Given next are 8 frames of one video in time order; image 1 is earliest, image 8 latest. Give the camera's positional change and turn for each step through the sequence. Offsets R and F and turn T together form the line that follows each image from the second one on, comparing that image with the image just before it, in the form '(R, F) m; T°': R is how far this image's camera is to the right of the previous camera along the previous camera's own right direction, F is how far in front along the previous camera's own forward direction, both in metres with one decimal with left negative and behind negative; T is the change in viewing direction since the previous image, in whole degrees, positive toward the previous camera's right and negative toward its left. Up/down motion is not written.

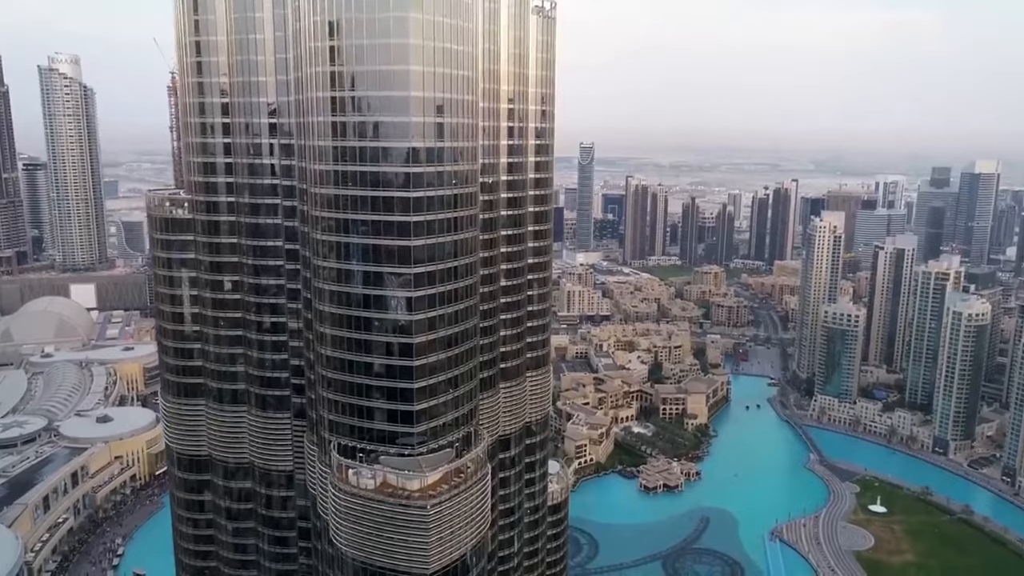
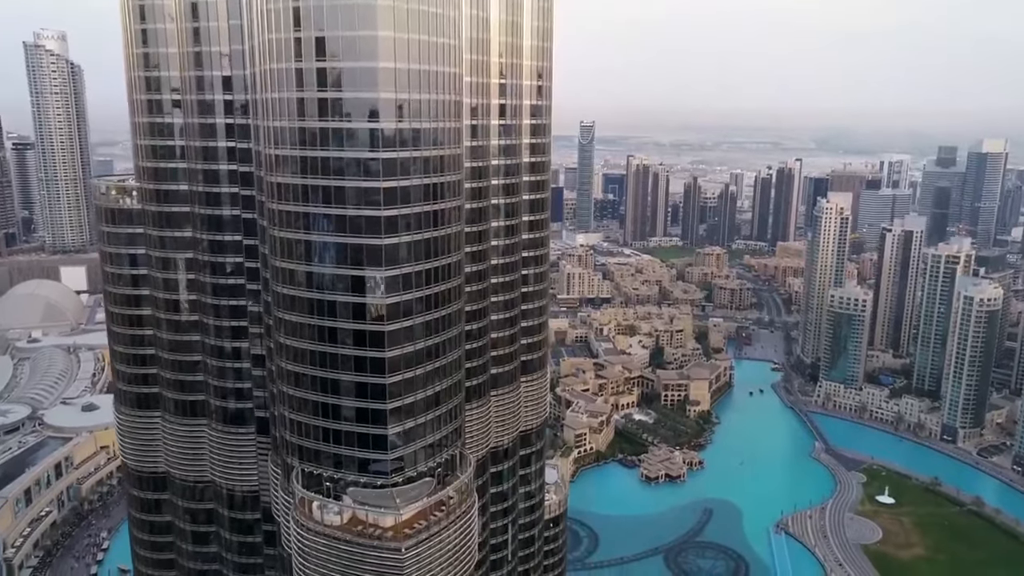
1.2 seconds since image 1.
(+0.2, +2.8) m; 0°
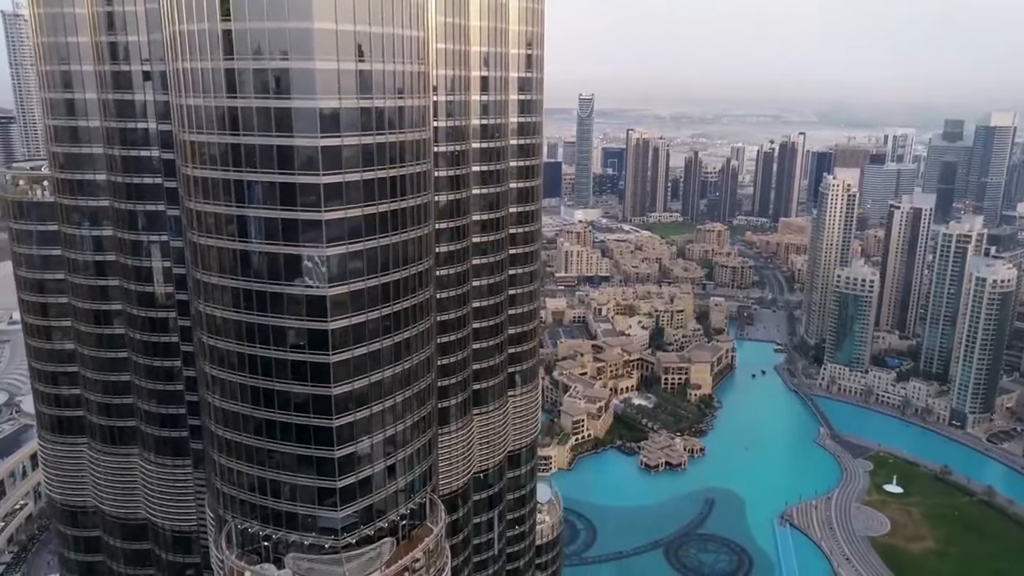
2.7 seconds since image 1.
(+0.4, +3.3) m; 0°
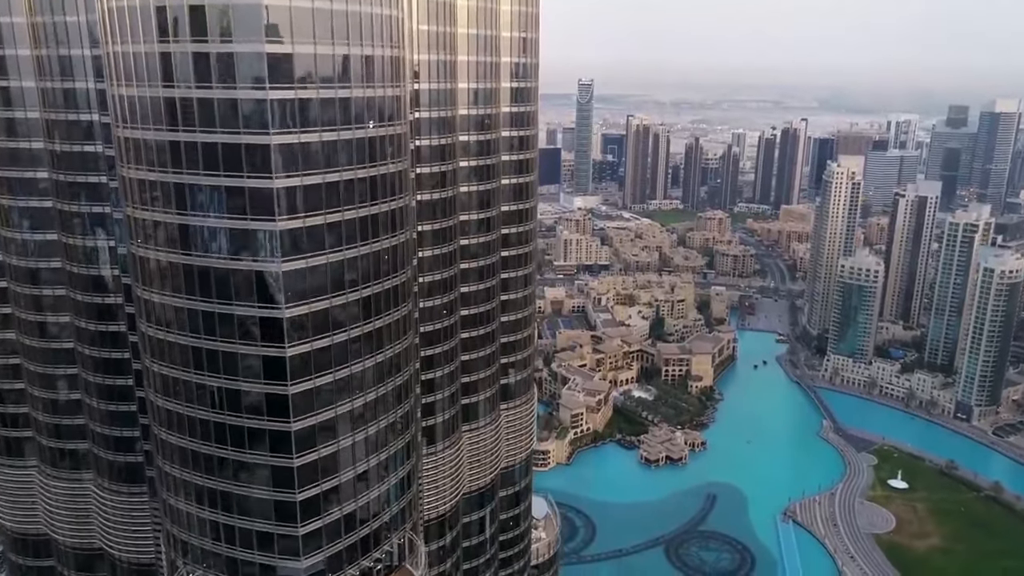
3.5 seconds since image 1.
(+0.2, +1.8) m; 0°
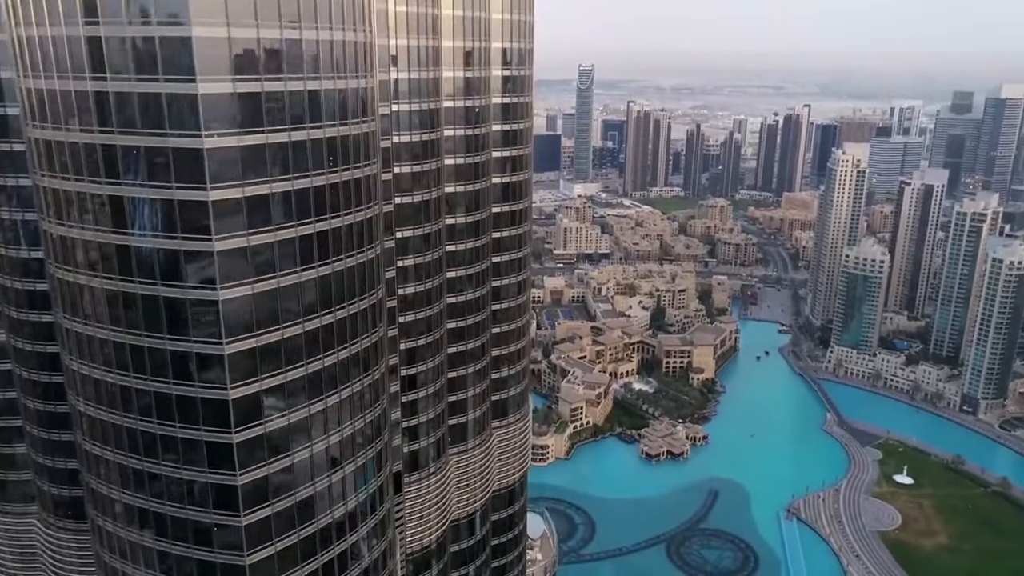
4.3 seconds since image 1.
(+0.2, +1.8) m; 0°
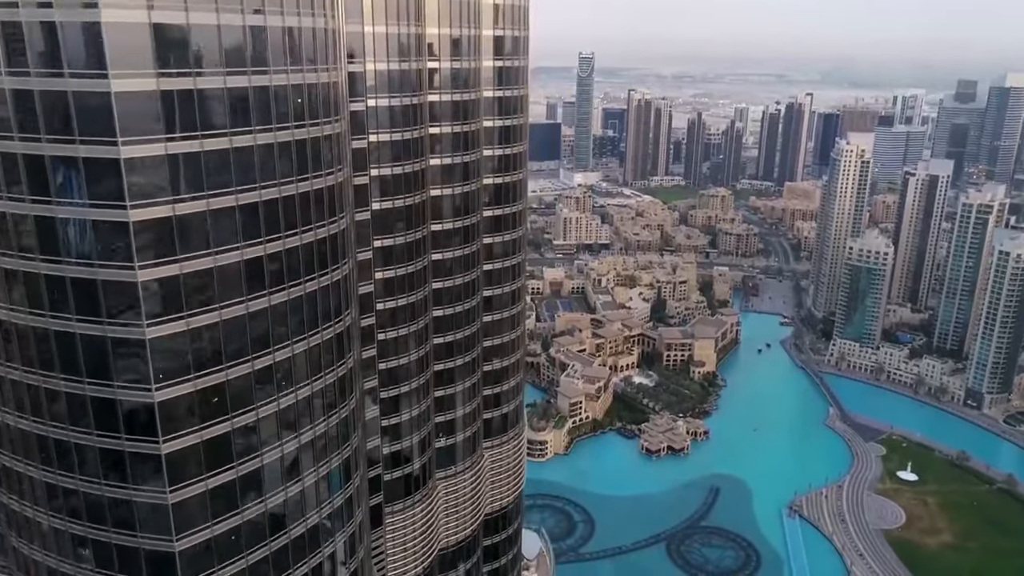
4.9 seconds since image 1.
(+0.1, +1.3) m; 0°
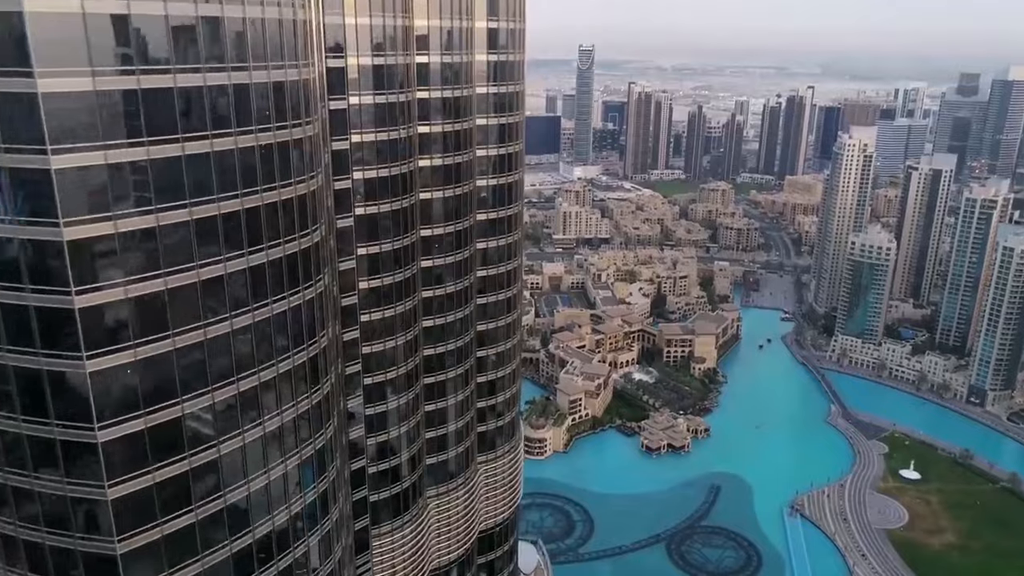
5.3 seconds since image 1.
(+0.1, +0.9) m; 0°
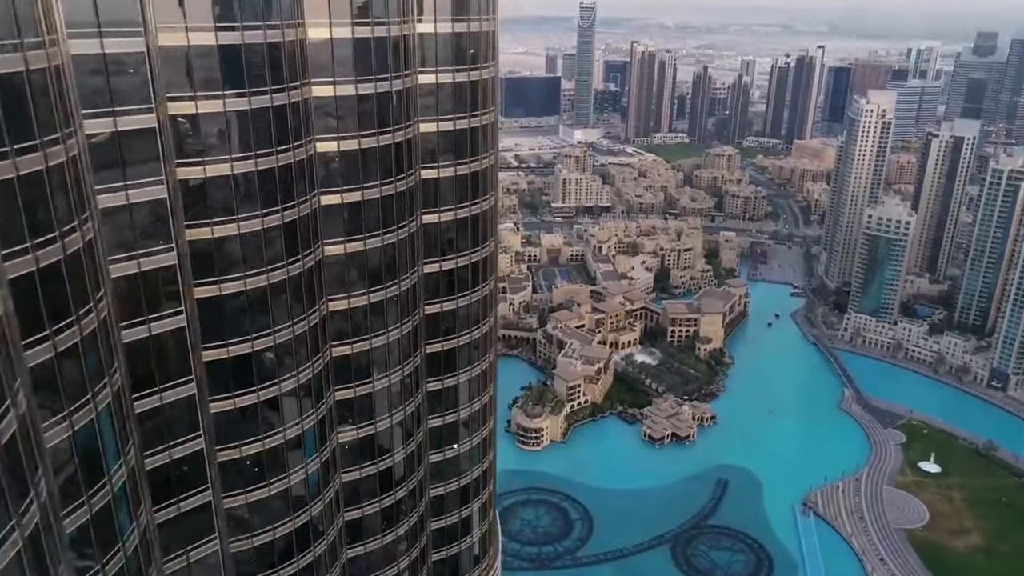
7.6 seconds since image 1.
(+0.4, +5.1) m; 0°
